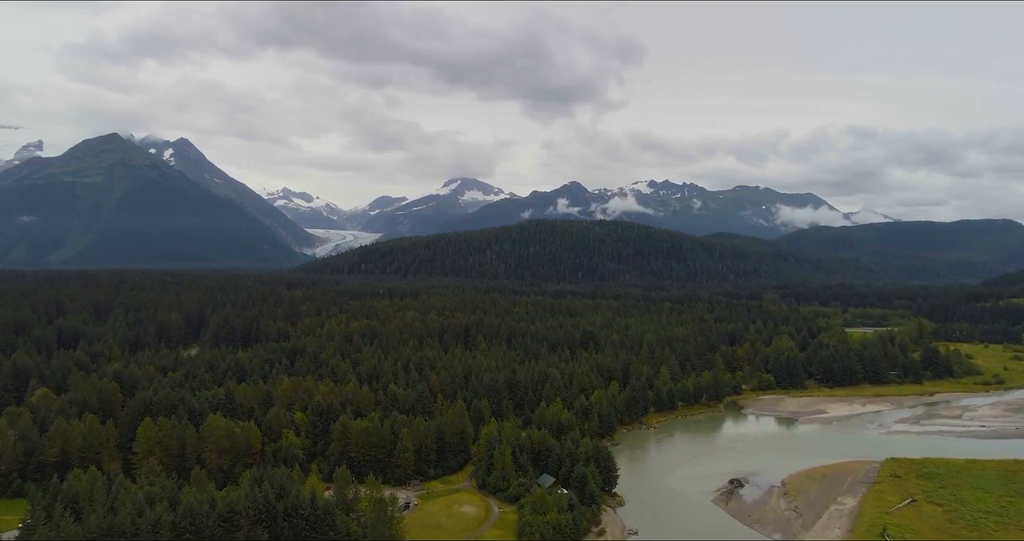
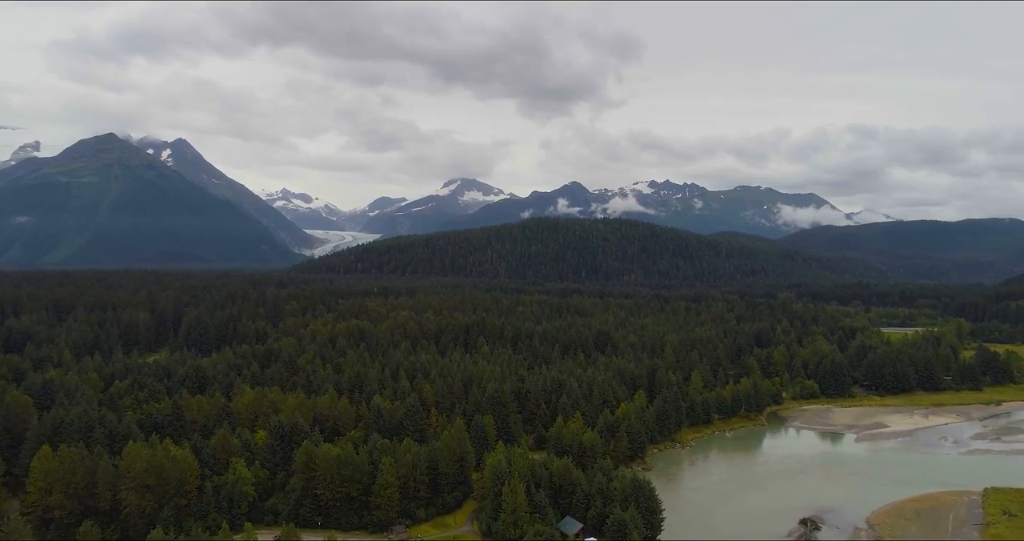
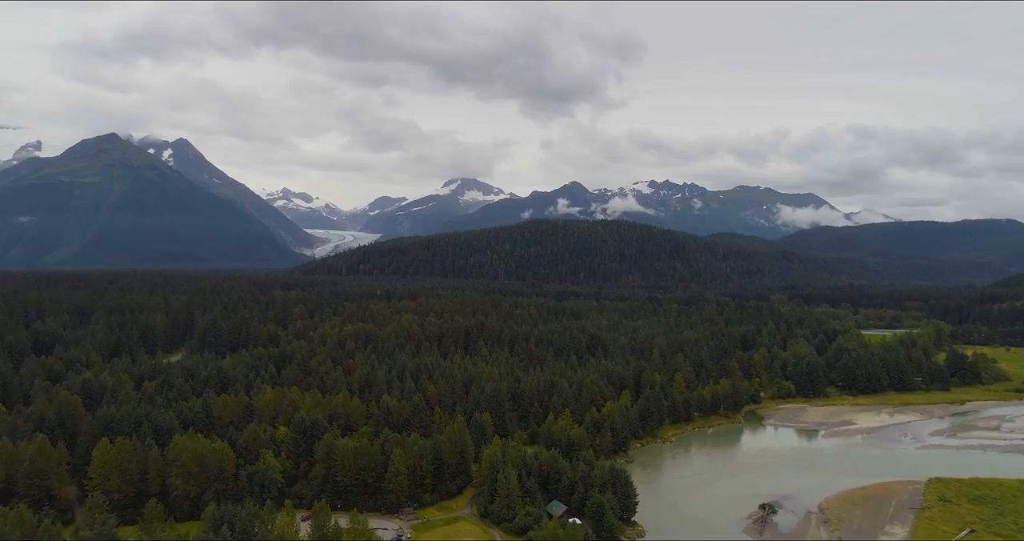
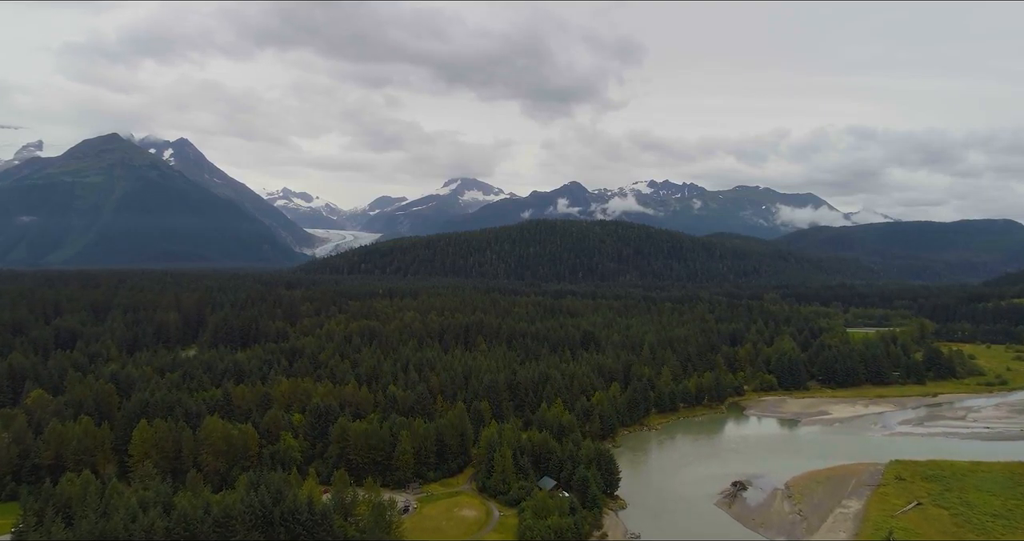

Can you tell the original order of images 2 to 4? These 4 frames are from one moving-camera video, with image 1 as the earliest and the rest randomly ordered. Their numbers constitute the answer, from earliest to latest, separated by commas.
4, 3, 2
